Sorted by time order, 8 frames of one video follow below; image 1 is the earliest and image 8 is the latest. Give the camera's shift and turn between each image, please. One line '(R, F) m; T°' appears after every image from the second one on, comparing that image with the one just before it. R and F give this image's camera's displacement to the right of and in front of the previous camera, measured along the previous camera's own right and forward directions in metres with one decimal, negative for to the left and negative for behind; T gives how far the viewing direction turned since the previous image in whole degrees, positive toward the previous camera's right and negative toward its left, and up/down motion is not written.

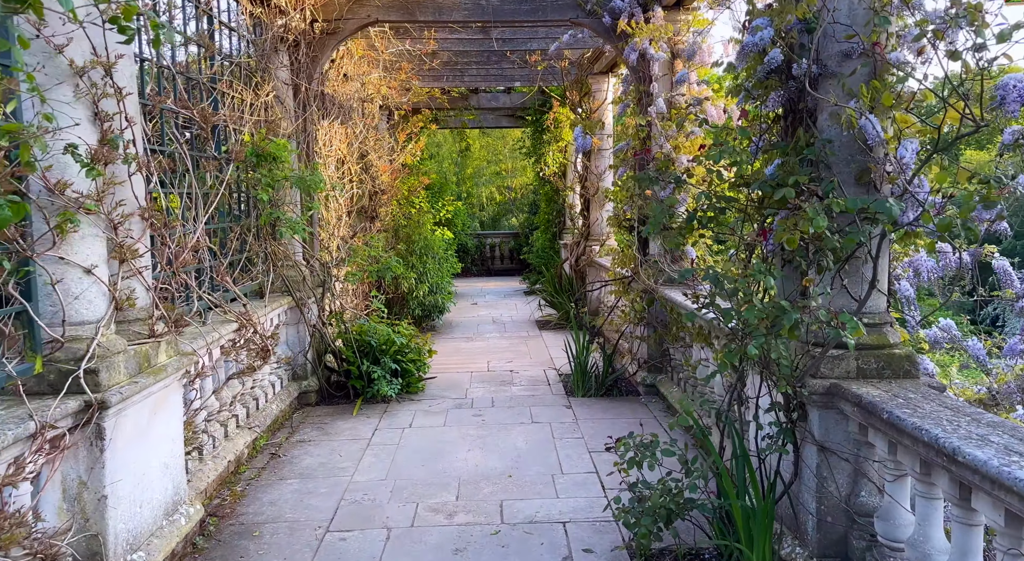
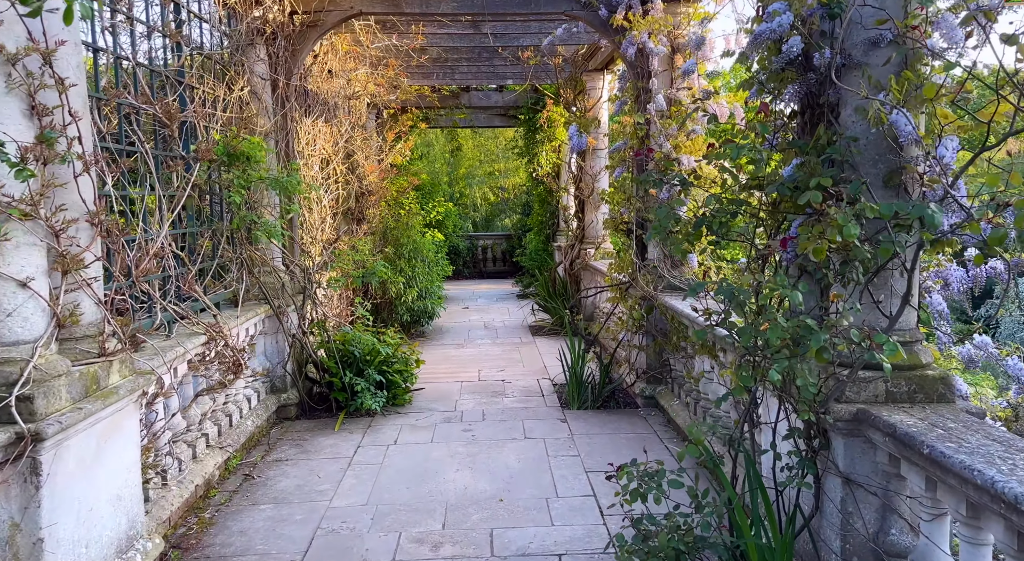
(0.0, +0.2) m; 0°
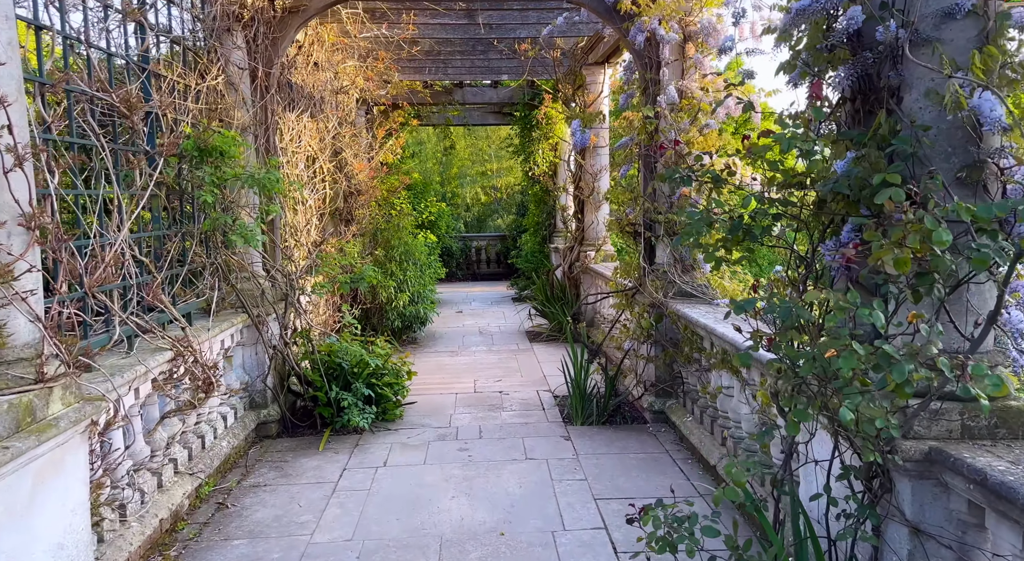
(0.0, +0.3) m; +1°
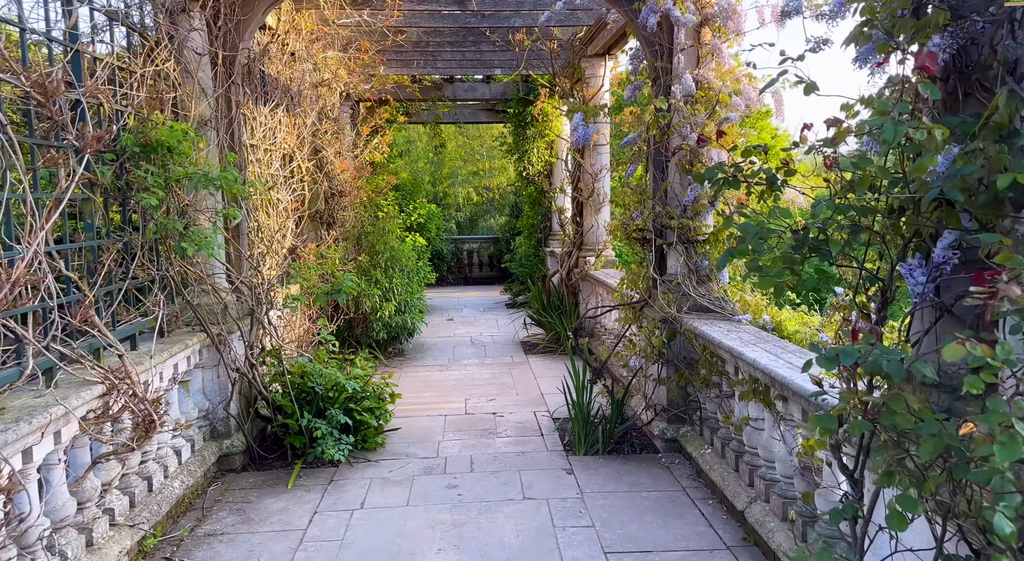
(0.0, +0.5) m; +1°
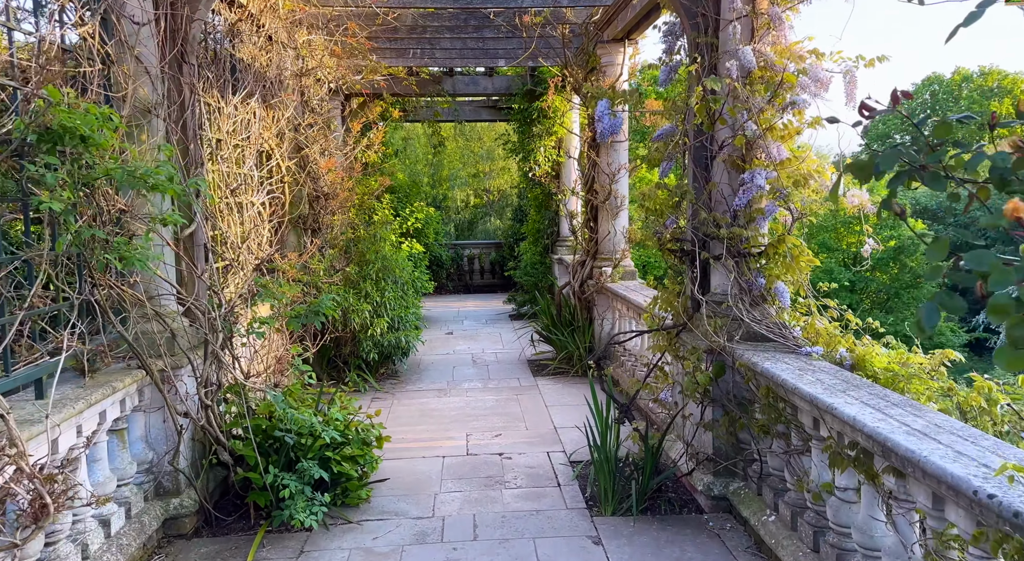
(0.0, +0.7) m; 0°
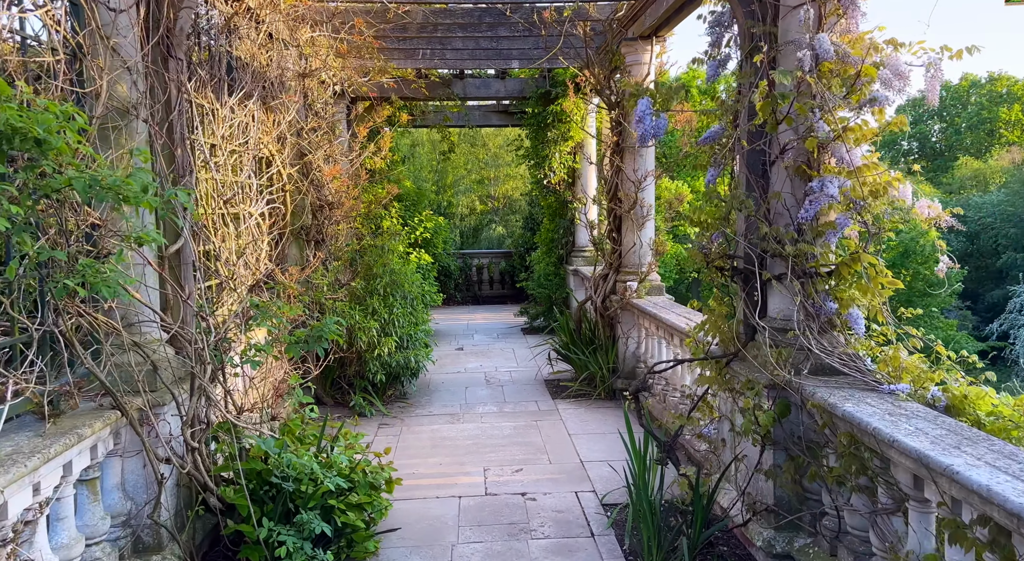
(-0.1, +0.4) m; 0°
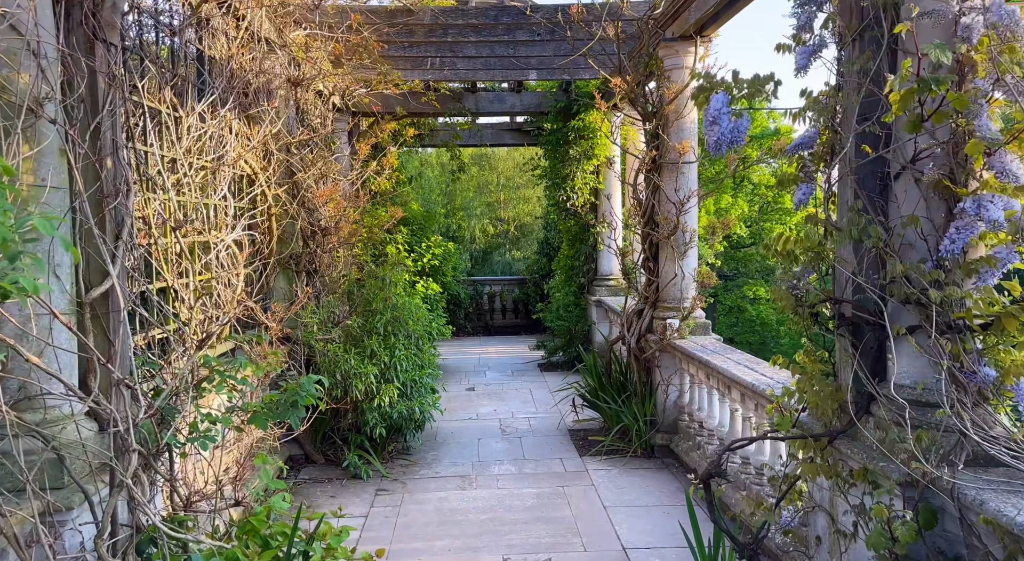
(-0.1, +0.7) m; -1°
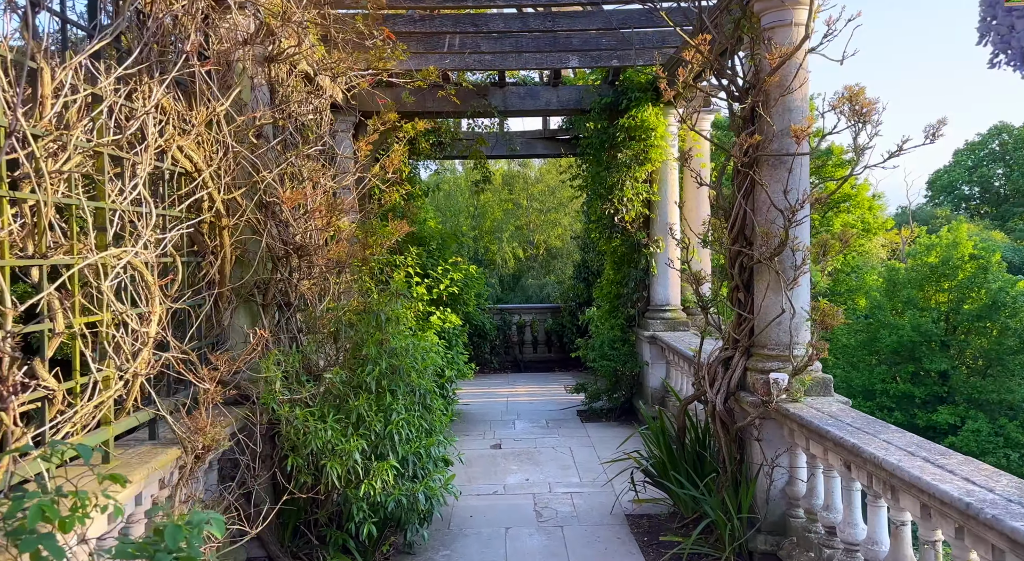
(-0.1, +1.2) m; -2°
